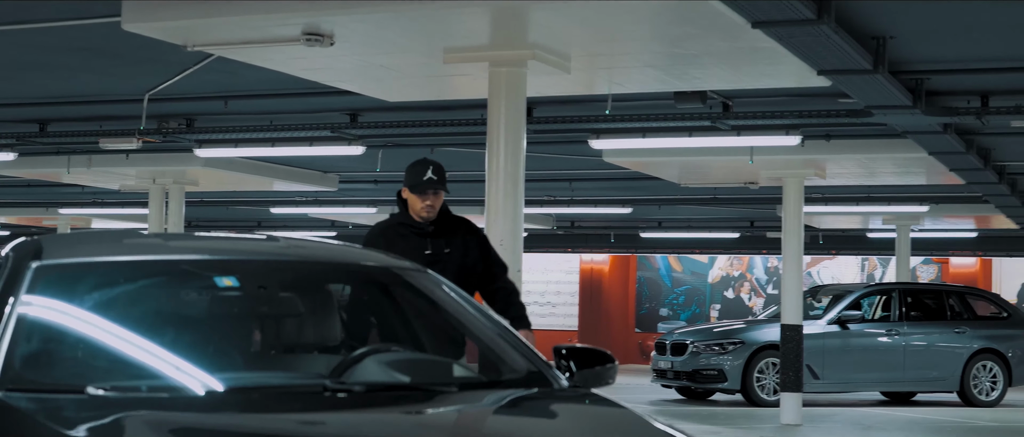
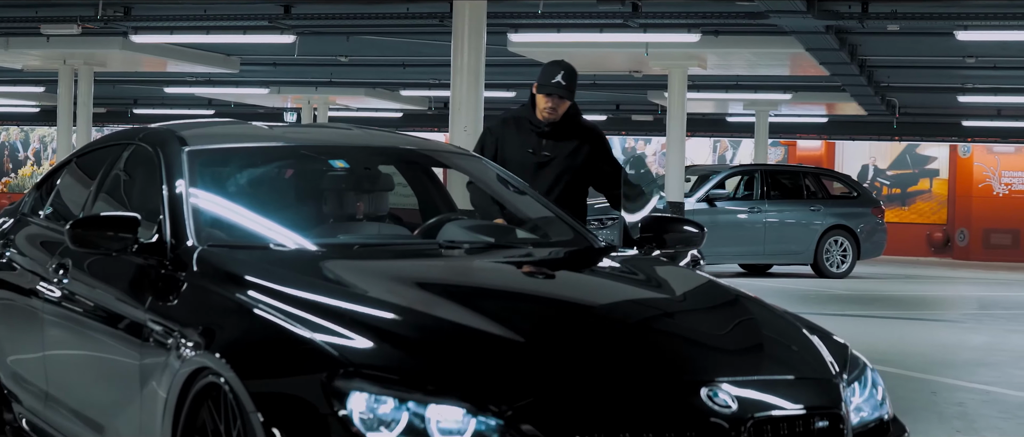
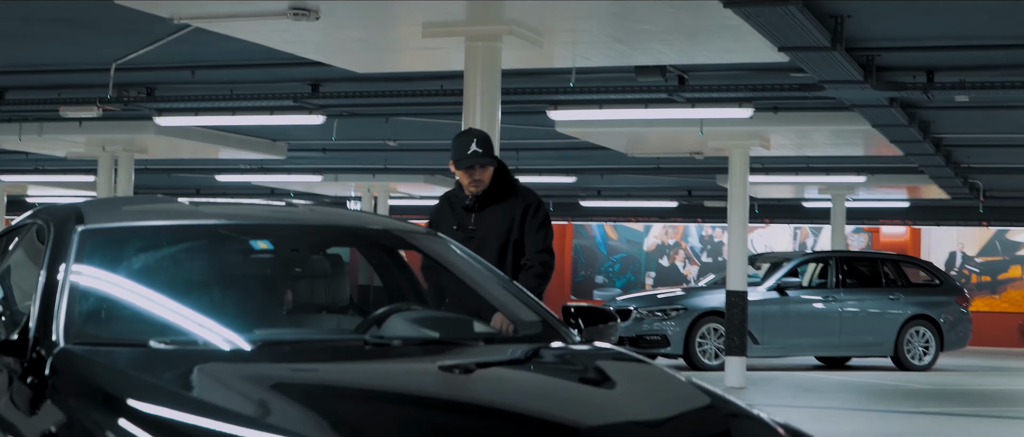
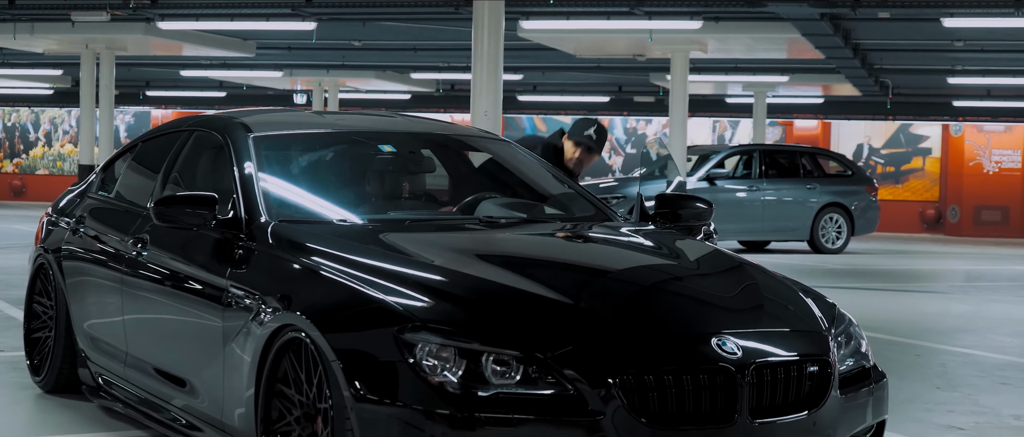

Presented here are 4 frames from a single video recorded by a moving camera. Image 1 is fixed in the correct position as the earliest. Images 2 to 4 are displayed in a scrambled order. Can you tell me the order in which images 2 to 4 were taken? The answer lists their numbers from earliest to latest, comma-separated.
3, 2, 4
